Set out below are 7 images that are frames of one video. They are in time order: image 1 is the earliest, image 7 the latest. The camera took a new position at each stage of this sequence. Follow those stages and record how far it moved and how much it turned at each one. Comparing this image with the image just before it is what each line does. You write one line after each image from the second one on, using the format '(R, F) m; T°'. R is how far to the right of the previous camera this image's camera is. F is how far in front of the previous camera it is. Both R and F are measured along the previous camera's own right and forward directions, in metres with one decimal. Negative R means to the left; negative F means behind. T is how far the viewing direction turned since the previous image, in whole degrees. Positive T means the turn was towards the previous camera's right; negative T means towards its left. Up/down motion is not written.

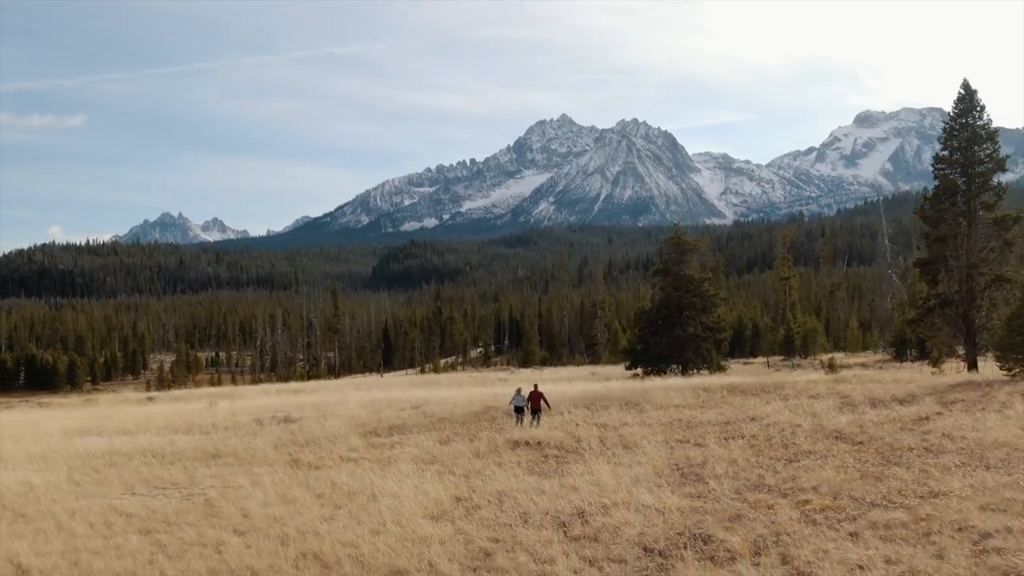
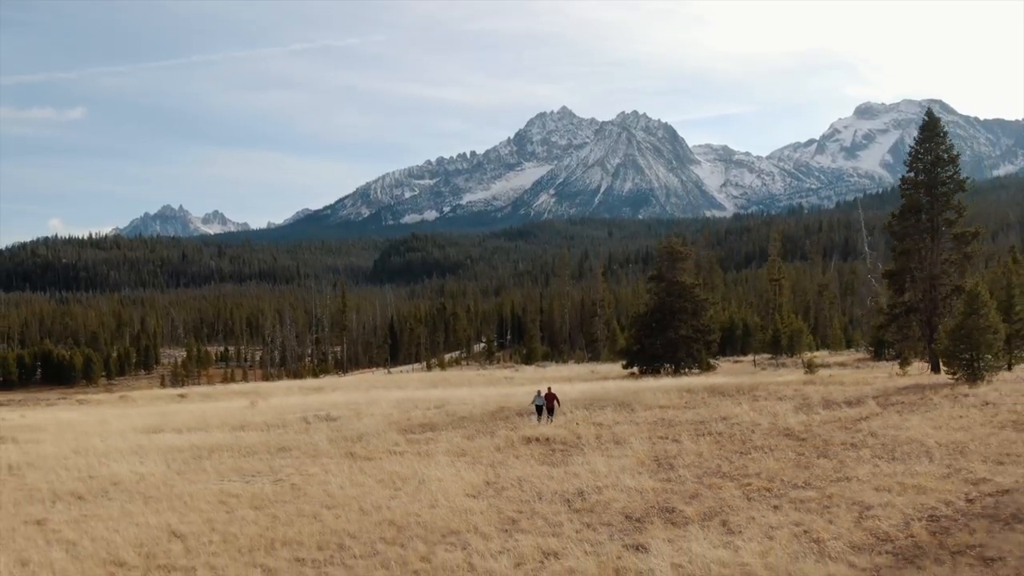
(-0.3, -3.3) m; 0°
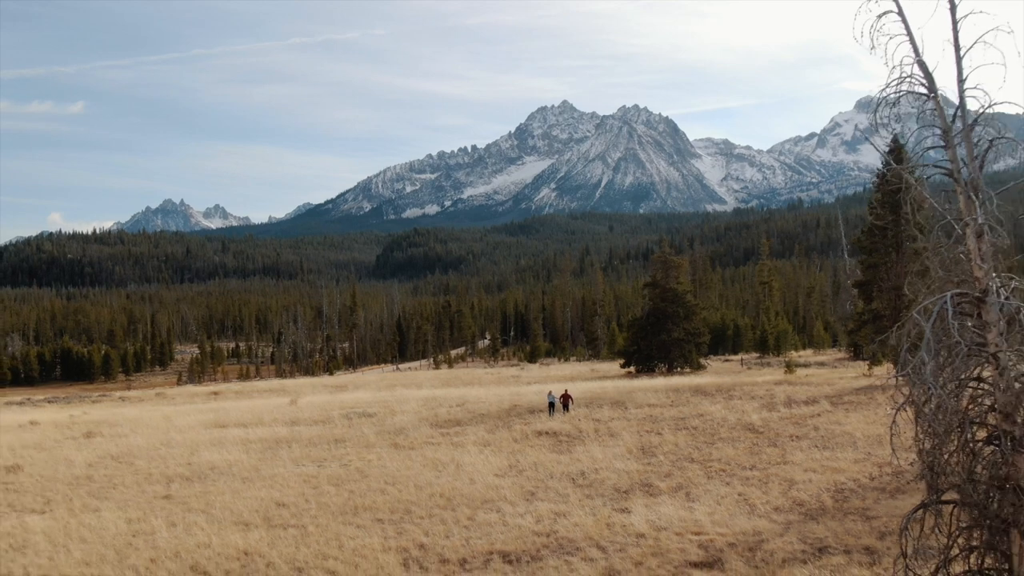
(-0.4, -4.0) m; 0°
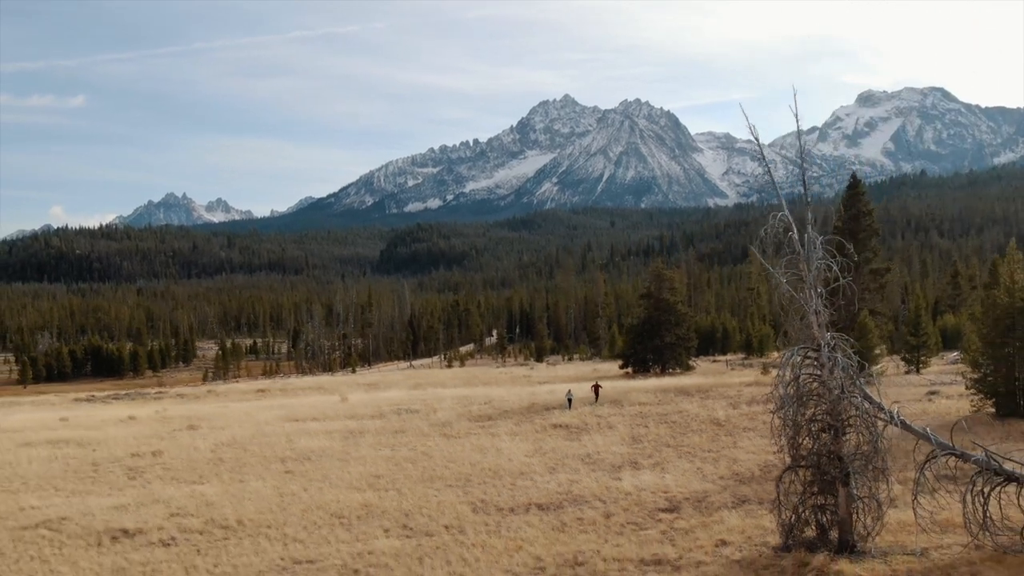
(-0.8, -6.7) m; 0°
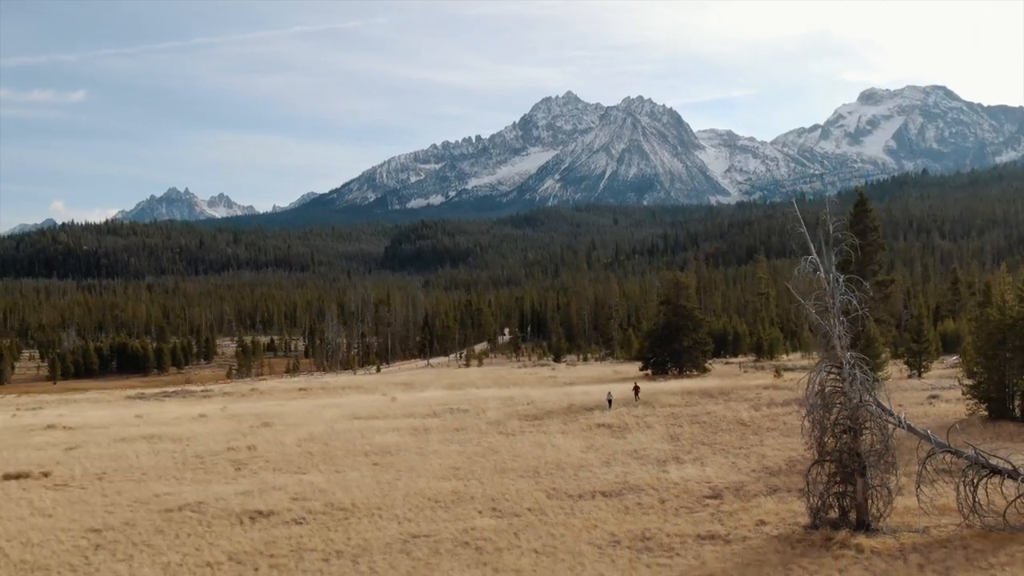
(-2.2, -3.8) m; 0°
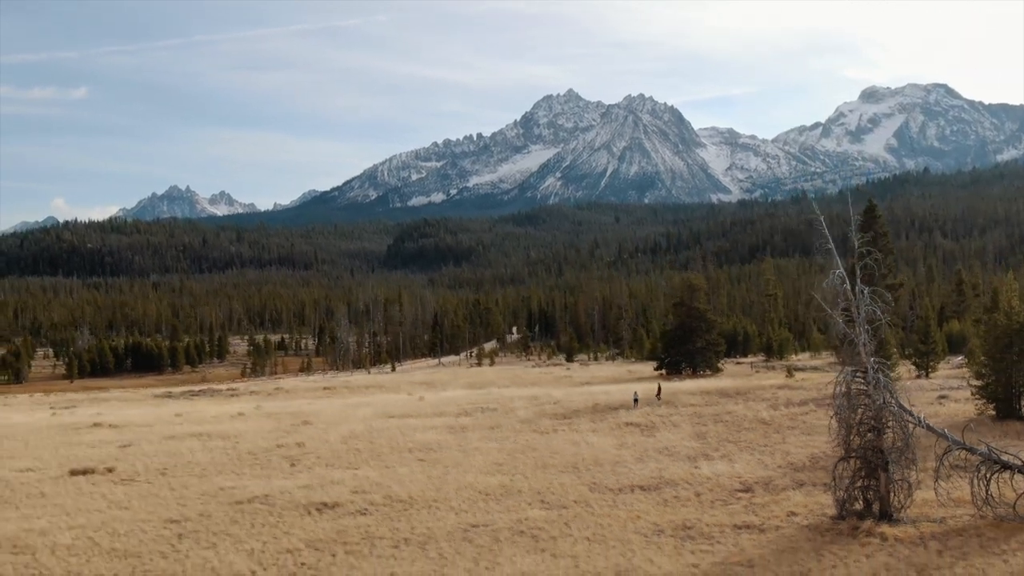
(-1.5, -1.8) m; 0°
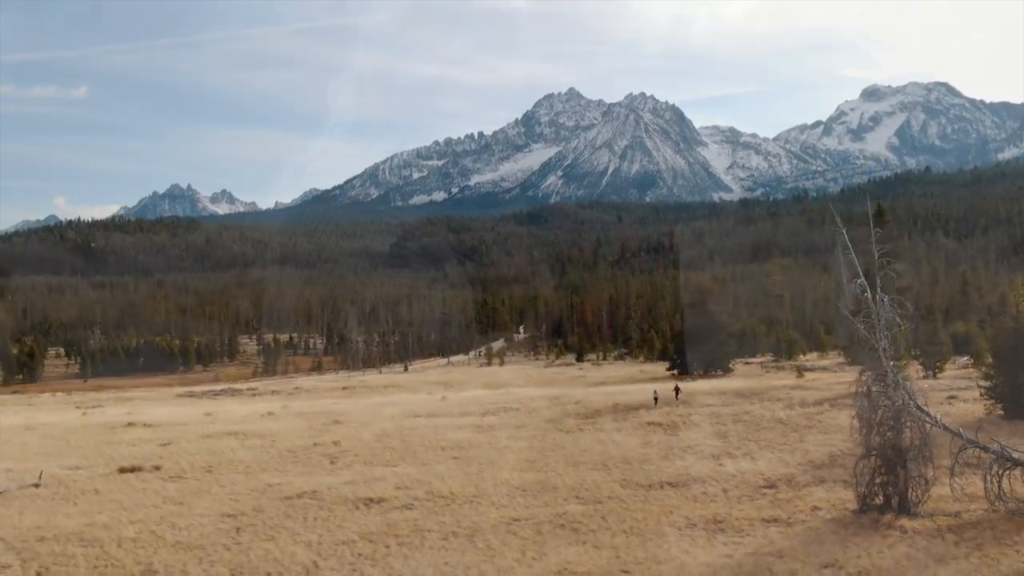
(-1.3, -1.4) m; 0°
